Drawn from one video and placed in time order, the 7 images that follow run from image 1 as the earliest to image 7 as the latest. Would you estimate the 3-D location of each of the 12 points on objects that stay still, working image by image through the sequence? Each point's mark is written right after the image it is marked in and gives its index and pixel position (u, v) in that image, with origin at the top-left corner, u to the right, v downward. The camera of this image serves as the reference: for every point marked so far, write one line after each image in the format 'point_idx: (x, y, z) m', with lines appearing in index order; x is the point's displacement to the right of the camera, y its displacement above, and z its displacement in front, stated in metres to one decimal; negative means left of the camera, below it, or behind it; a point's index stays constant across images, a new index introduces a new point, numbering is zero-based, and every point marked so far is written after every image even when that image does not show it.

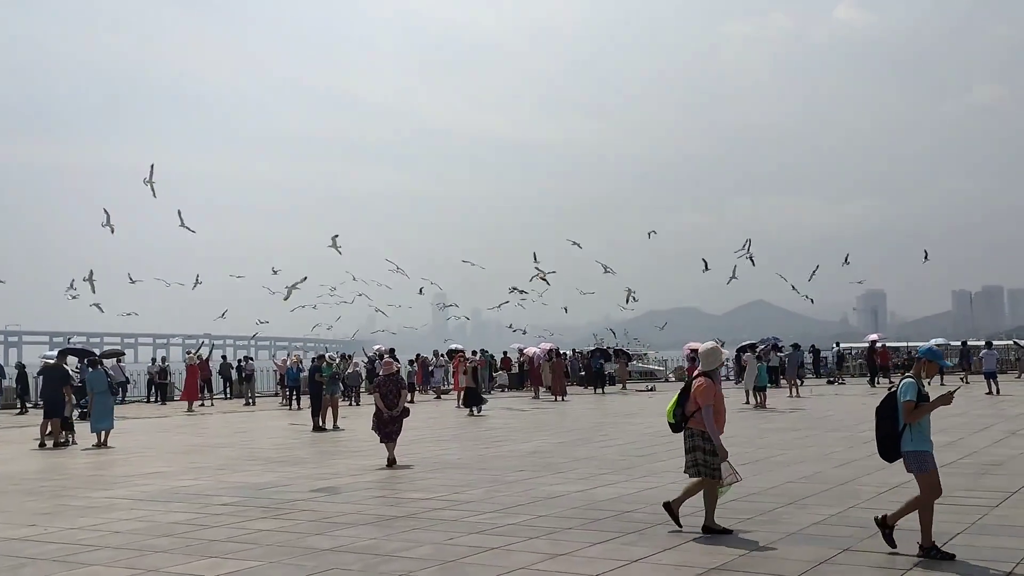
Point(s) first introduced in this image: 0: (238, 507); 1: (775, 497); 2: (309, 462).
0: (-2.8, -2.2, +9.8) m
1: (+2.6, -2.1, +9.7) m
2: (-3.0, -2.6, +14.2) m
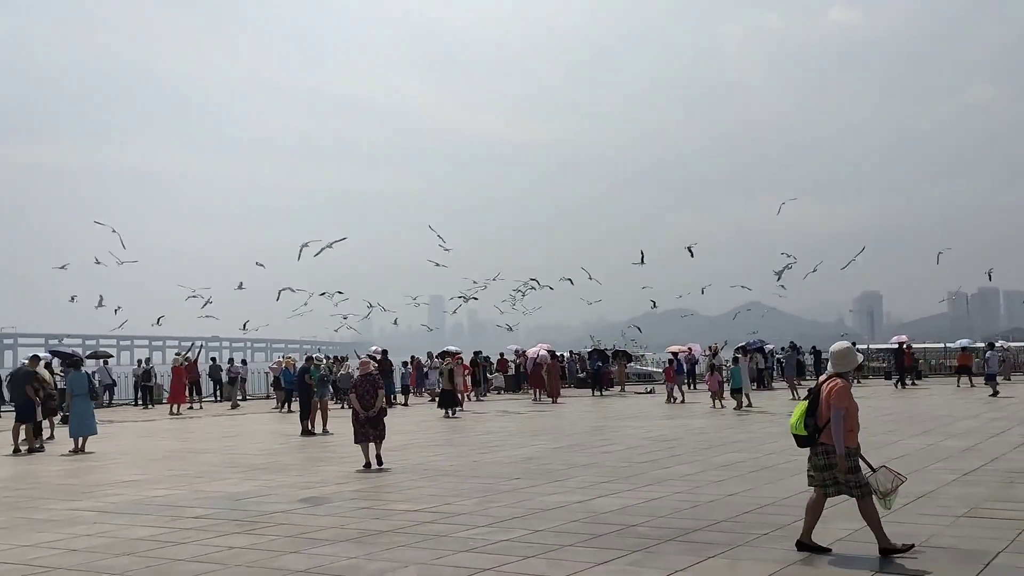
0: (-2.9, -2.2, +9.1) m
1: (+2.6, -2.1, +9.0) m
2: (-3.1, -2.5, +13.5) m
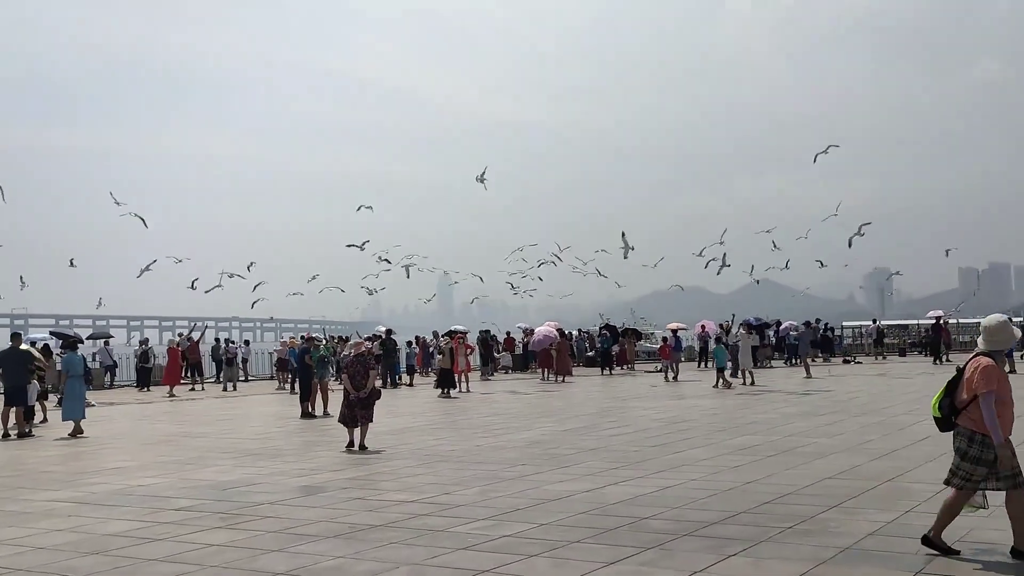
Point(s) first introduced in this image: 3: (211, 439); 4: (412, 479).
0: (-2.8, -2.0, +8.5) m
1: (+2.6, -1.8, +8.3) m
2: (-3.0, -2.2, +12.9) m
3: (-4.8, -2.4, +15.2) m
4: (-1.1, -2.1, +10.3) m
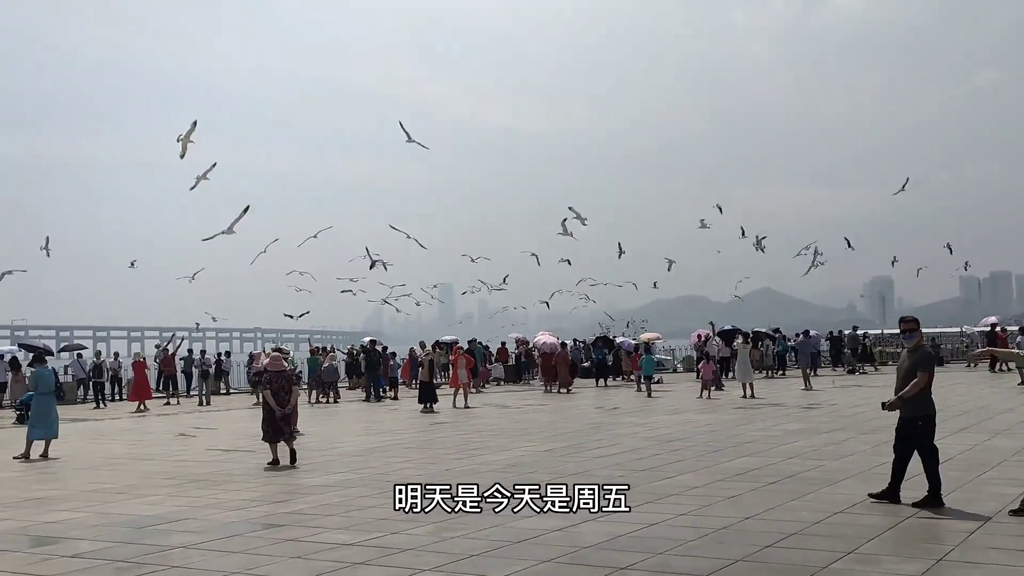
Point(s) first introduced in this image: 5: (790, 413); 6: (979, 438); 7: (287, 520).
0: (-3.2, -2.0, +7.2) m
1: (+2.3, -1.9, +7.0) m
2: (-3.3, -2.3, +11.6) m
3: (-5.1, -2.5, +13.9) m
4: (-1.4, -2.1, +9.0) m
5: (+5.7, -2.6, +19.6) m
6: (+6.7, -2.1, +13.8) m
7: (-2.0, -2.1, +8.7) m
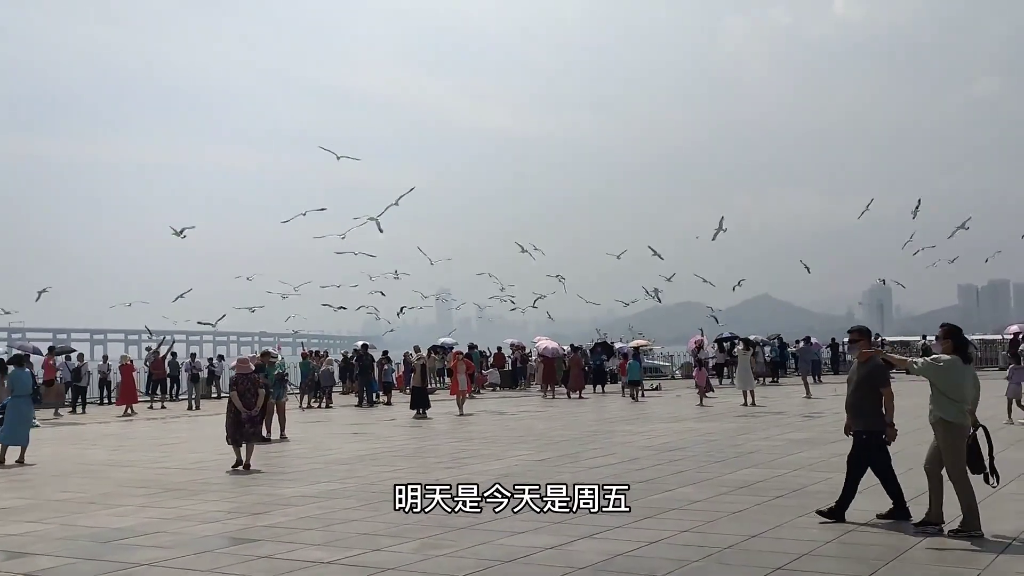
0: (-3.3, -2.0, +6.7) m
1: (+2.2, -1.9, +6.5) m
2: (-3.4, -2.3, +11.1) m
3: (-5.2, -2.5, +13.3) m
4: (-1.5, -2.1, +8.5) m
5: (+5.6, -2.7, +19.1) m
6: (+6.6, -2.2, +13.3) m
7: (-2.1, -2.1, +8.2) m
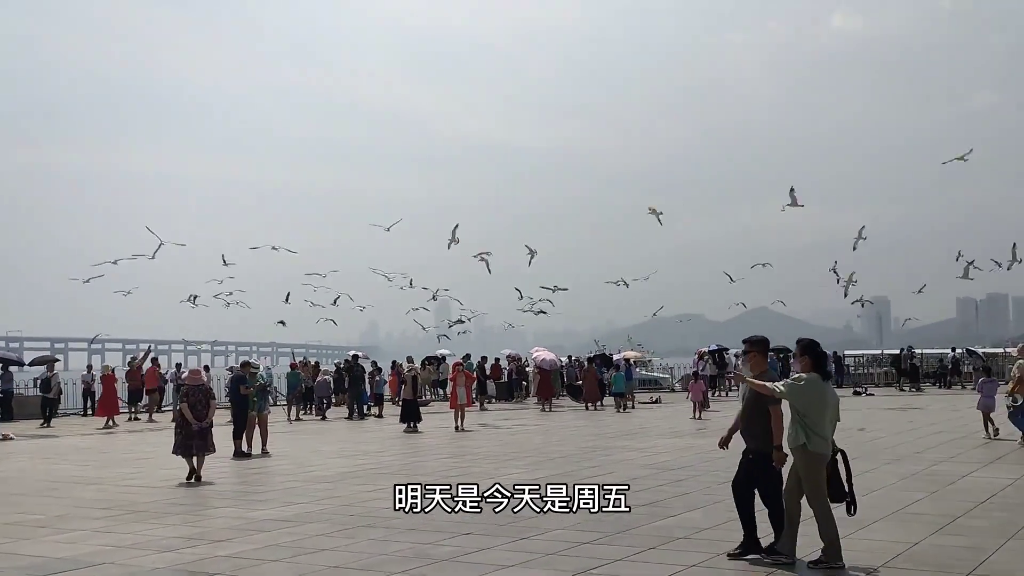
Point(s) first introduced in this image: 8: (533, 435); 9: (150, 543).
0: (-3.3, -2.0, +5.8) m
1: (+2.1, -1.9, +5.6) m
2: (-3.5, -2.4, +10.2) m
3: (-5.3, -2.6, +12.5) m
4: (-1.6, -2.1, +7.6) m
5: (+5.5, -2.8, +18.3) m
6: (+6.5, -2.3, +12.4) m
7: (-2.2, -2.1, +7.3) m
8: (+0.4, -3.0, +19.4) m
9: (-3.1, -2.2, +8.4) m
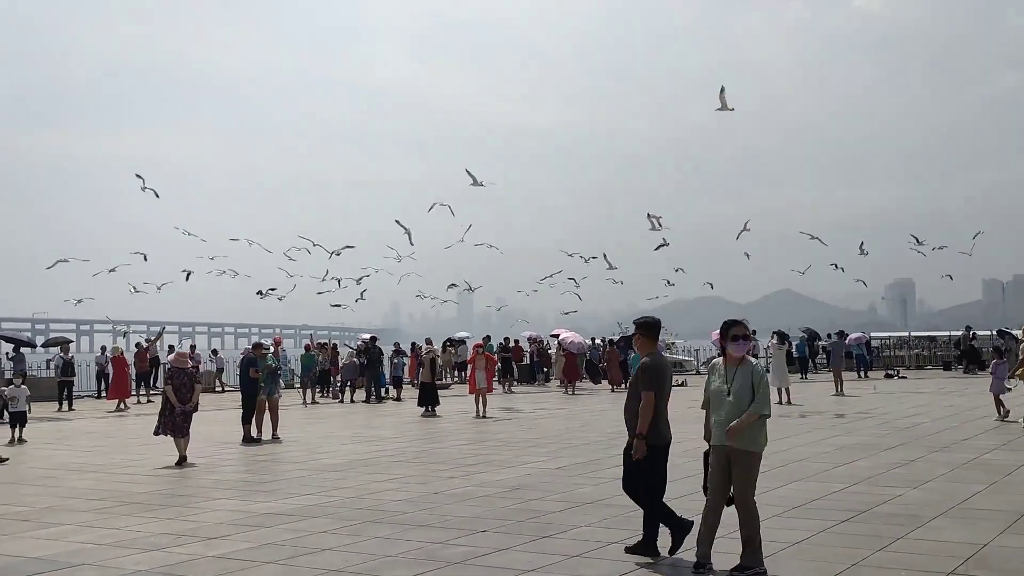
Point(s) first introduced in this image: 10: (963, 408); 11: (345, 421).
0: (-3.2, -1.9, +5.1) m
1: (+2.2, -1.7, +4.8) m
2: (-3.3, -2.1, +9.5) m
3: (-5.0, -2.3, +11.8) m
4: (-1.5, -1.9, +6.9) m
5: (+5.9, -2.4, +17.4) m
6: (+6.7, -2.0, +11.5) m
7: (-2.1, -1.9, +6.6) m
8: (+0.8, -2.5, +18.6) m
9: (-3.0, -2.0, +7.7) m
10: (+9.4, -2.4, +19.9) m
11: (-3.3, -2.7, +19.0) m
